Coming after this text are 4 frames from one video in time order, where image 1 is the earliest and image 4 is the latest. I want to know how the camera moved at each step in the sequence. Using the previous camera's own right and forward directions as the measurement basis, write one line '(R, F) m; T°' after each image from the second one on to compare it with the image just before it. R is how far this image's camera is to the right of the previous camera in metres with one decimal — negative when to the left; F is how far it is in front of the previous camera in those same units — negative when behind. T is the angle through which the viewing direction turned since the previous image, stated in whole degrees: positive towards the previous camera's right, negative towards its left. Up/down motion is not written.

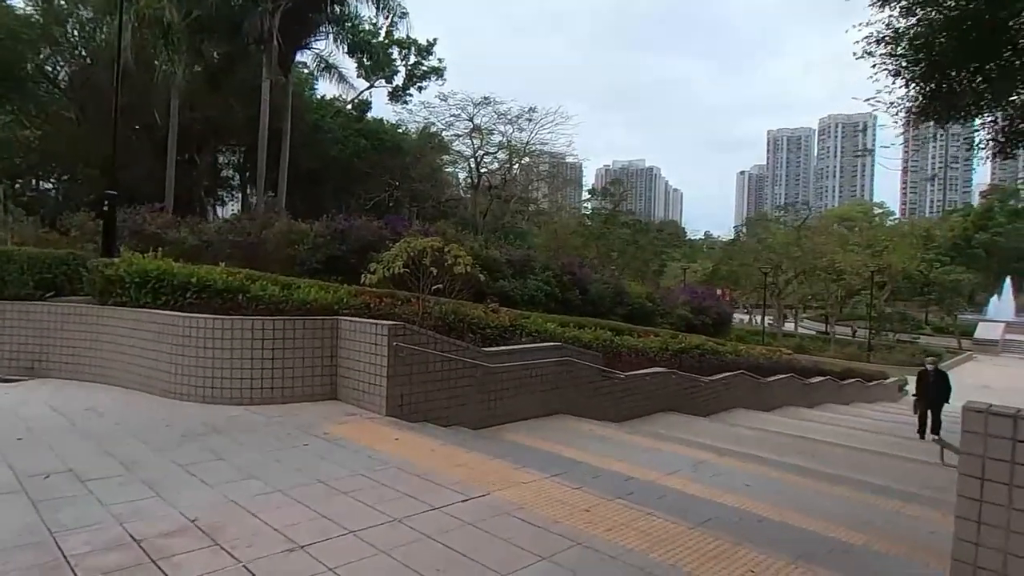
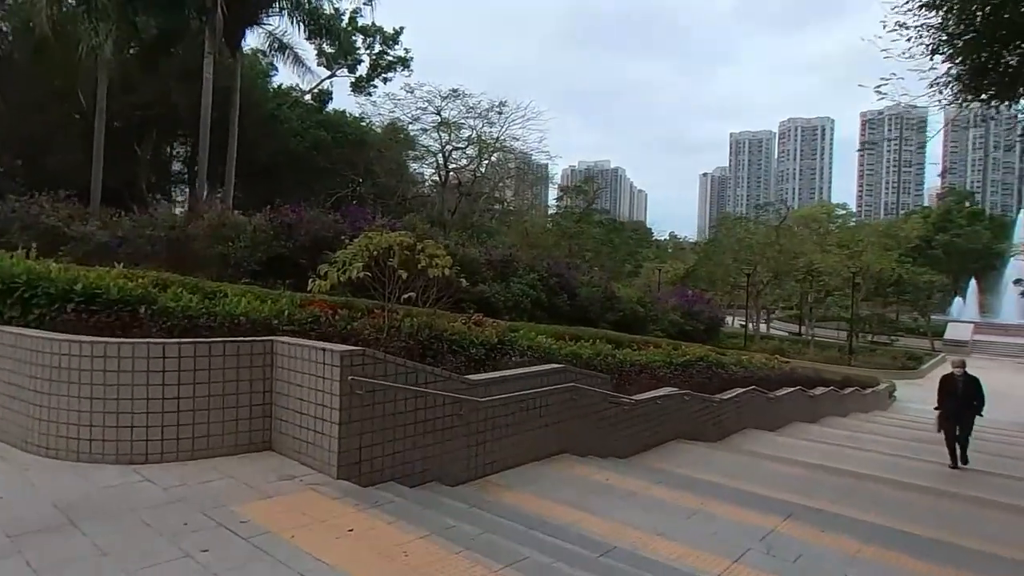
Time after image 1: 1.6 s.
(-0.2, +1.5) m; +3°
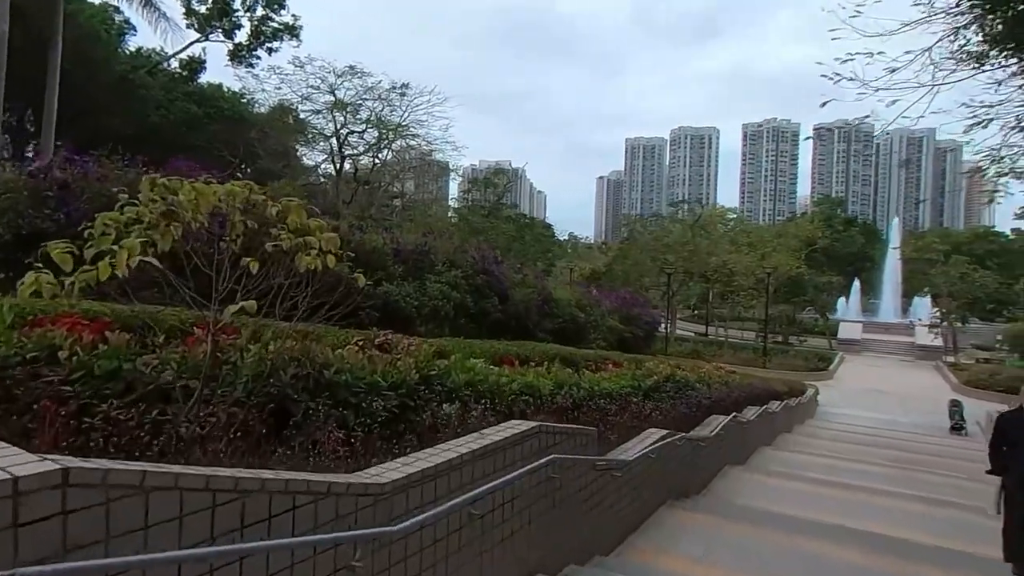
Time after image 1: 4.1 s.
(-0.2, +2.5) m; +9°
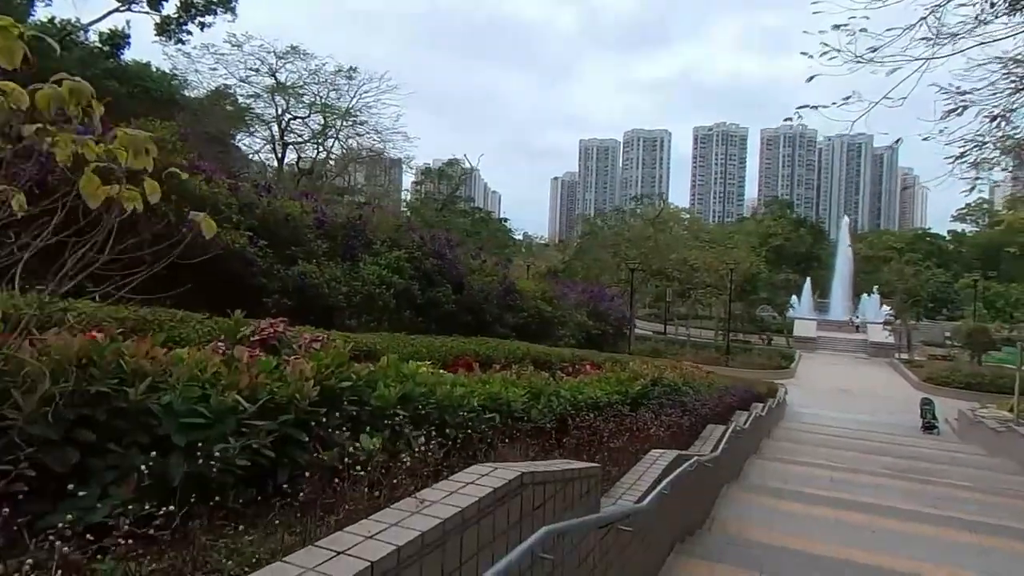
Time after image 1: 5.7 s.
(0.0, +1.4) m; +4°
